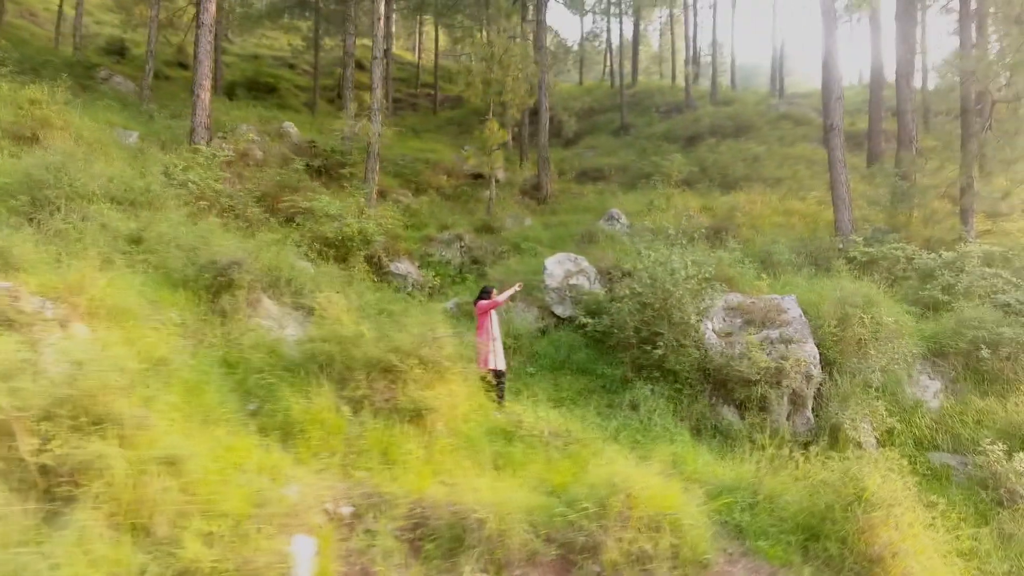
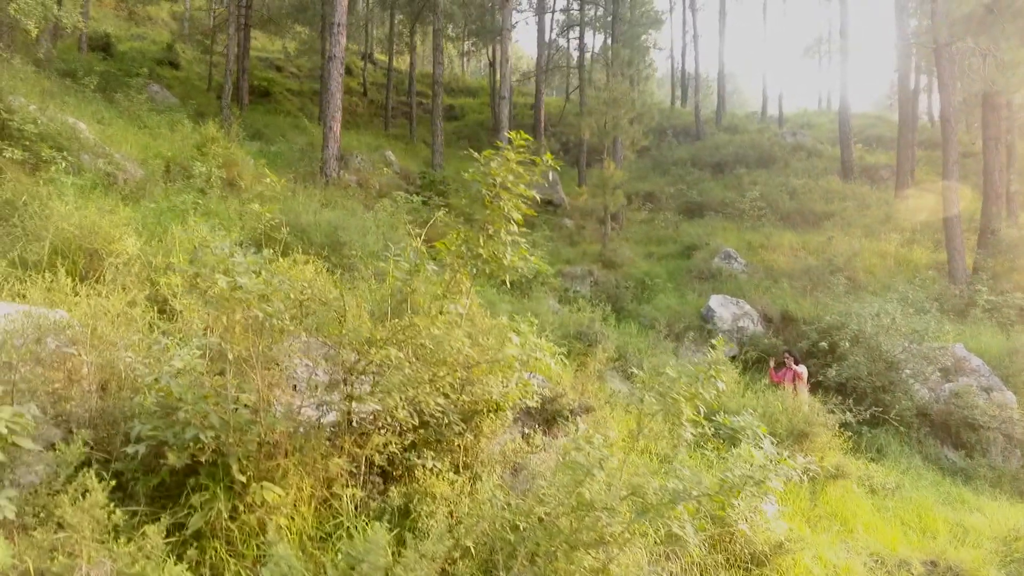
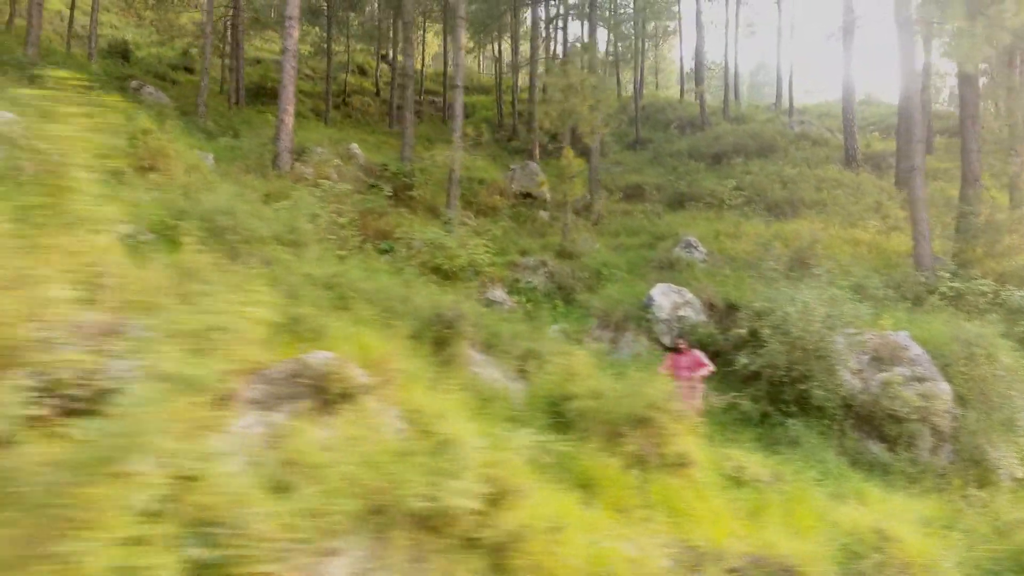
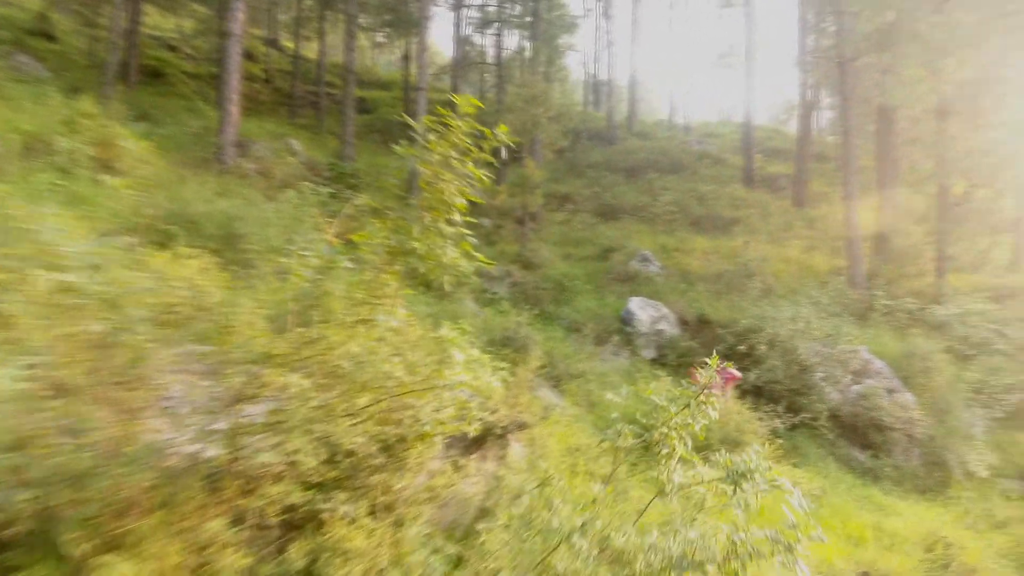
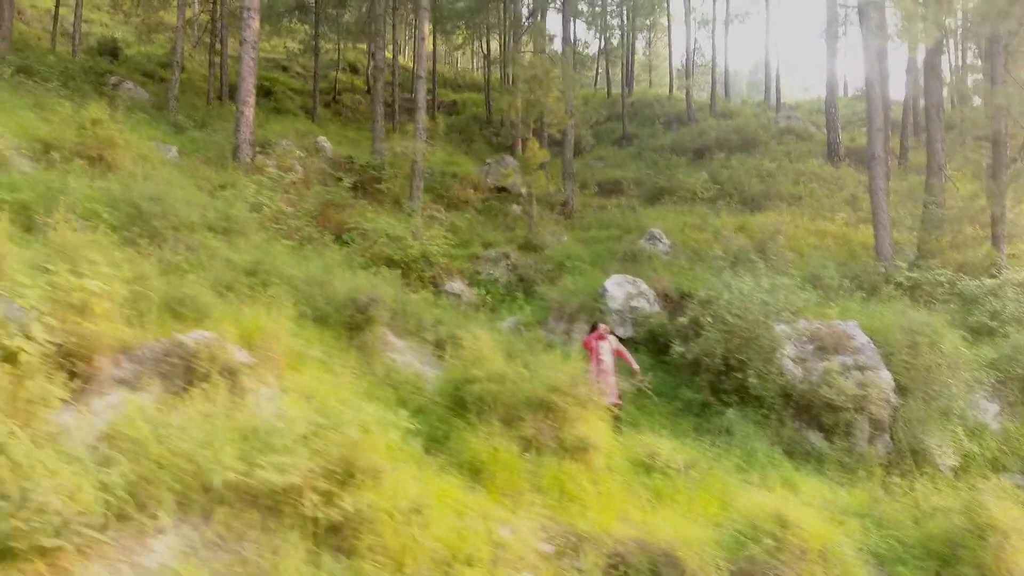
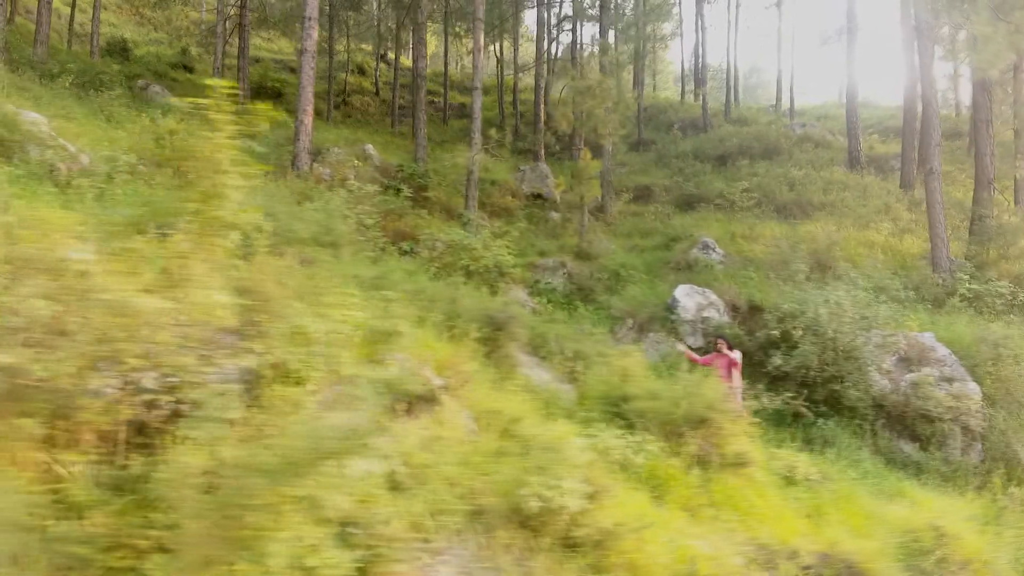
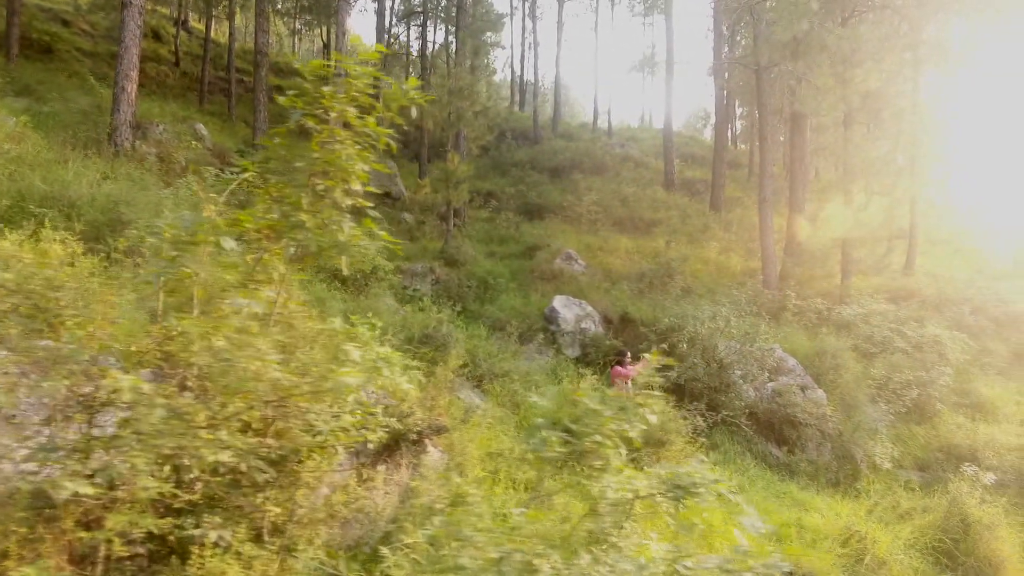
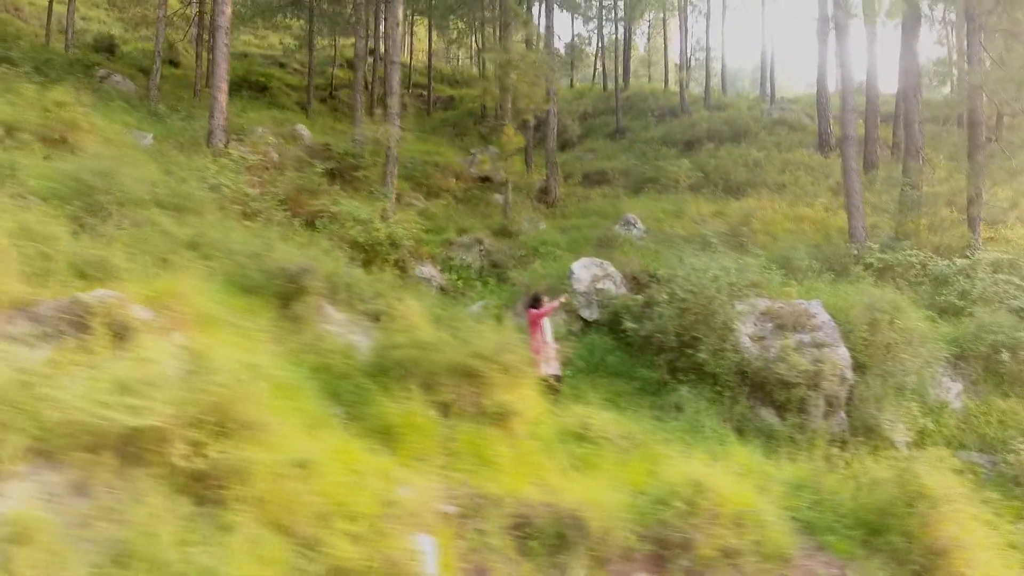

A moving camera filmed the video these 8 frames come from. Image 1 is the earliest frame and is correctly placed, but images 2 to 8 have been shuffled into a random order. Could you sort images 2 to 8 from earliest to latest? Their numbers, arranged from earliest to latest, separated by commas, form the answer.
8, 5, 3, 6, 2, 4, 7
